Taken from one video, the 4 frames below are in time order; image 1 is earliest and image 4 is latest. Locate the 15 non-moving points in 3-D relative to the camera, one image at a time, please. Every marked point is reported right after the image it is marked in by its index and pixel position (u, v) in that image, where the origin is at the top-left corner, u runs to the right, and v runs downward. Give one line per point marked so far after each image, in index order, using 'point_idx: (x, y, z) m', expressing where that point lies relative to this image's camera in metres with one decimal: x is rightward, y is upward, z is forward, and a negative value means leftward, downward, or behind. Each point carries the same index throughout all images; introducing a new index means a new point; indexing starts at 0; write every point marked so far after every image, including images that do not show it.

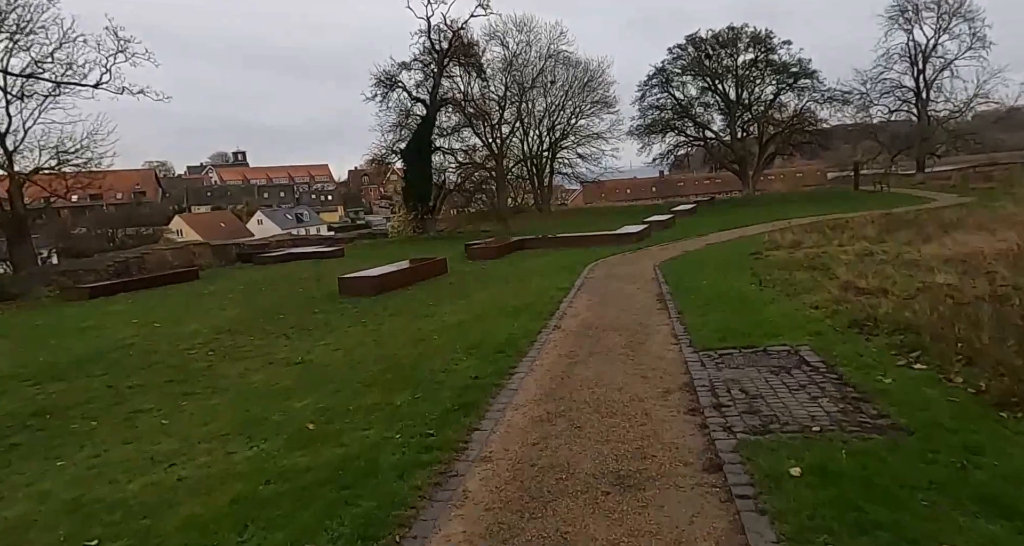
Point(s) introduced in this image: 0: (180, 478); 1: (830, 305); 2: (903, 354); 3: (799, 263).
0: (-2.4, -1.5, +4.4) m
1: (+4.2, -0.4, +8.2) m
2: (+3.6, -0.8, +5.7) m
3: (+6.3, +0.2, +13.7) m
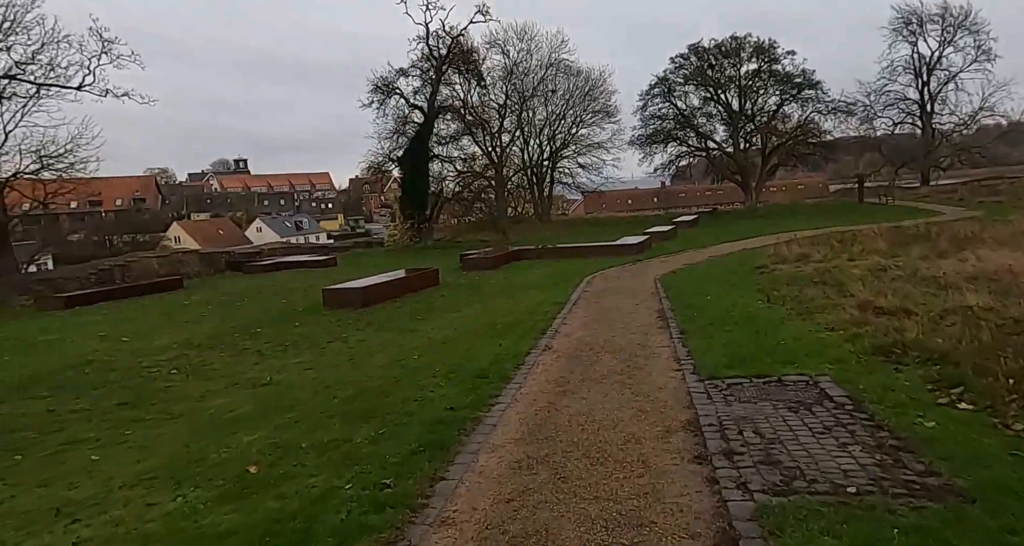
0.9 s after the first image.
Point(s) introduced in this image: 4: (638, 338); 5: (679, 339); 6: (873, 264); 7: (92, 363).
0: (-2.5, -1.6, +3.6) m
1: (+4.1, -0.6, +7.5) m
2: (+3.4, -0.9, +4.9) m
3: (+6.2, -0.1, +13.0) m
4: (+1.7, -0.9, +8.4) m
5: (+2.2, -0.9, +8.0) m
6: (+8.2, +0.2, +14.1) m
7: (-6.5, -1.4, +9.6) m
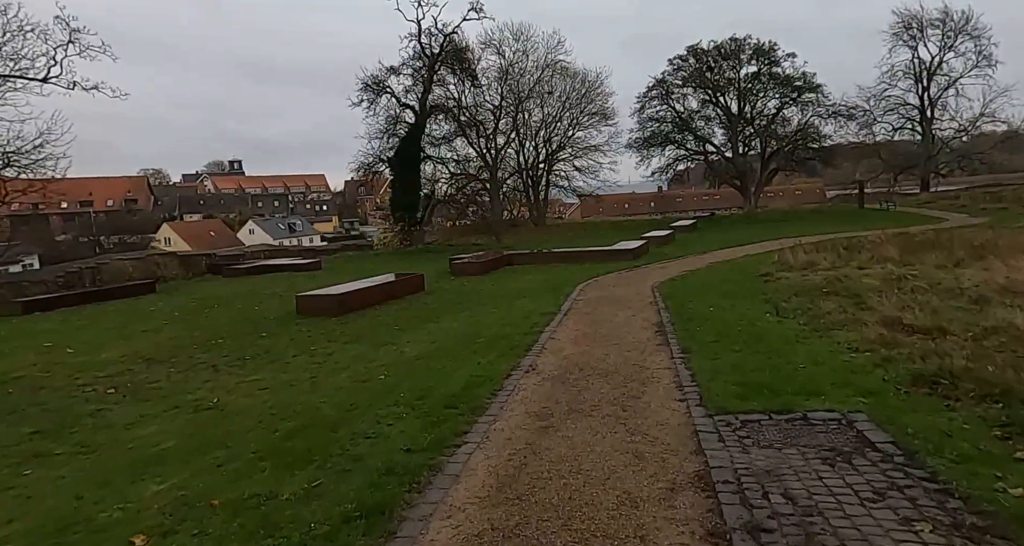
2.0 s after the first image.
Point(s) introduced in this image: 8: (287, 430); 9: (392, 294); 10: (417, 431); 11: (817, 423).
0: (-2.8, -1.6, +2.6) m
1: (+3.8, -0.8, +6.5) m
2: (+3.2, -1.1, +3.9) m
3: (+5.9, -0.3, +12.0) m
4: (+1.5, -1.0, +7.4) m
5: (+1.9, -1.0, +7.0) m
6: (+8.0, 0.0, +13.2) m
7: (-6.8, -1.5, +8.6) m
8: (-2.0, -1.4, +5.6) m
9: (-3.0, -0.5, +15.5) m
10: (-0.8, -1.3, +5.1) m
11: (+2.3, -1.1, +4.6) m
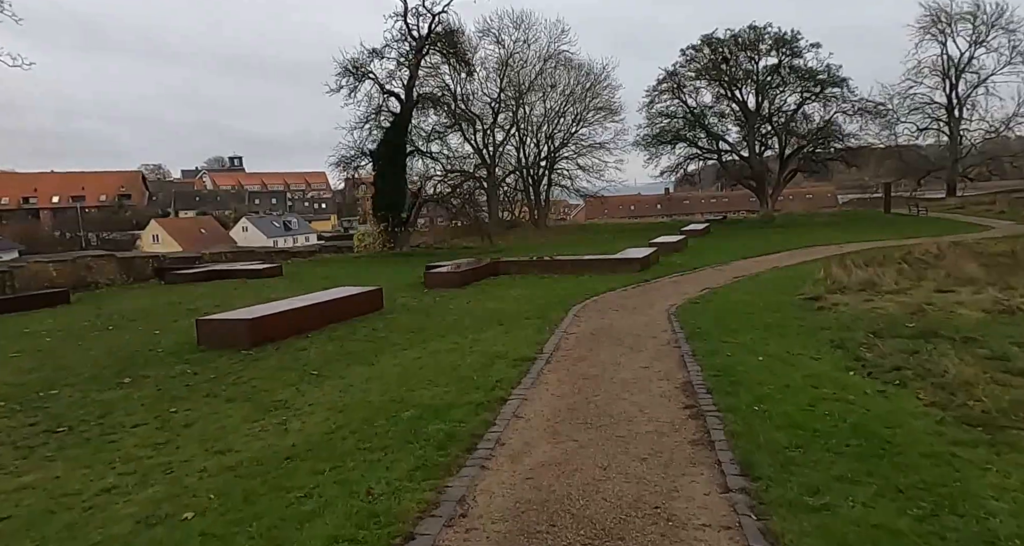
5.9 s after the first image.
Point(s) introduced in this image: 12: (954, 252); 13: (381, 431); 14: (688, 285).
0: (-3.3, -1.9, -0.8) m
1: (+3.3, -1.2, +3.1) m
2: (+2.6, -1.4, +0.5) m
3: (+5.4, -0.7, +8.5) m
4: (+0.9, -1.4, +4.0) m
5: (+1.4, -1.3, +3.6) m
6: (+7.5, -0.5, +9.7) m
7: (-7.3, -1.7, +5.2) m
8: (-2.6, -1.7, +2.2) m
9: (-3.5, -0.8, +12.1) m
10: (-1.3, -1.6, +1.7) m
11: (+1.7, -1.5, +1.2) m
12: (+12.3, +0.6, +17.0) m
13: (-1.2, -1.4, +5.4) m
14: (+4.1, -0.3, +14.4) m
